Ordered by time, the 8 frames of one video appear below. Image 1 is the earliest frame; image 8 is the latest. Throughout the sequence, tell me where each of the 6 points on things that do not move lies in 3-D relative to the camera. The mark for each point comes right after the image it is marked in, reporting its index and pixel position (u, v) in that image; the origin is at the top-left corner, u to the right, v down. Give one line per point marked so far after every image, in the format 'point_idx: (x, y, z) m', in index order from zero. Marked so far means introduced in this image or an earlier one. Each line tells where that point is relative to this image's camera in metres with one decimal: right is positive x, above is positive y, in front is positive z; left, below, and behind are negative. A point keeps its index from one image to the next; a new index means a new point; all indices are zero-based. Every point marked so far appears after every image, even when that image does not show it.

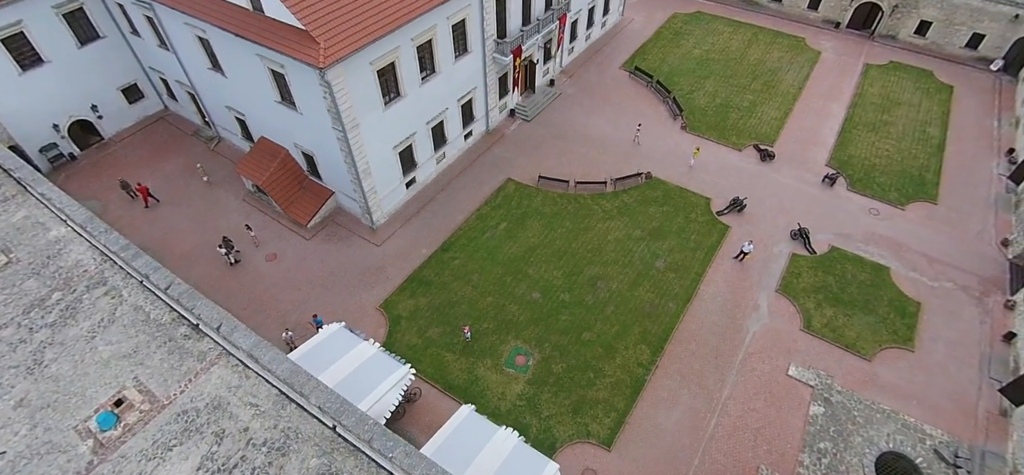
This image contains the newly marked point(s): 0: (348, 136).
0: (-6.6, +4.1, +19.9) m
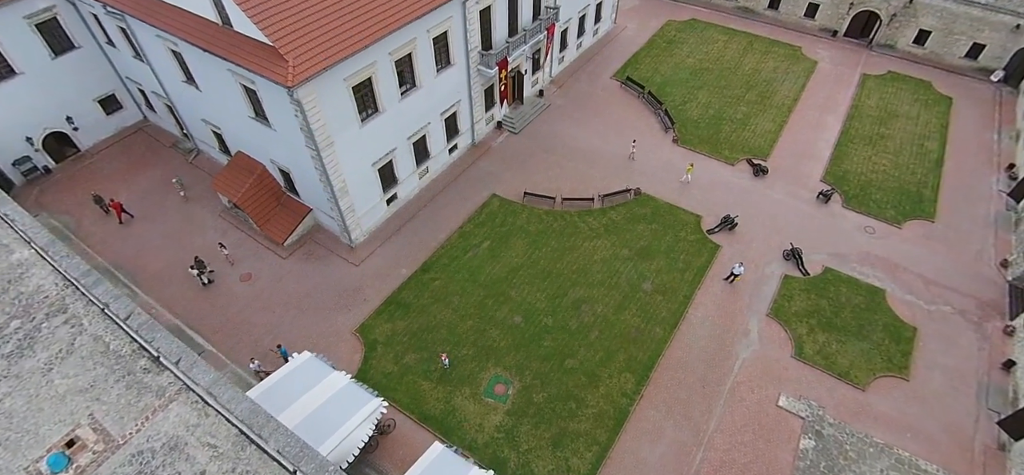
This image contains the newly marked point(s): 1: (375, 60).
0: (-7.4, +3.2, +19.2) m
1: (-5.4, +7.0, +19.4) m
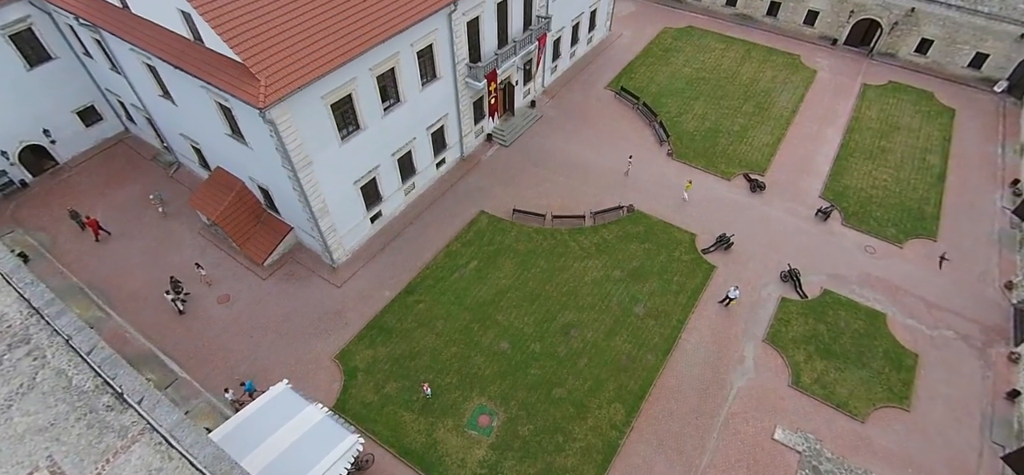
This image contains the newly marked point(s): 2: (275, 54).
0: (-7.9, +2.3, +18.4) m
1: (-6.0, +6.1, +18.6) m
2: (-7.8, +6.1, +16.2) m
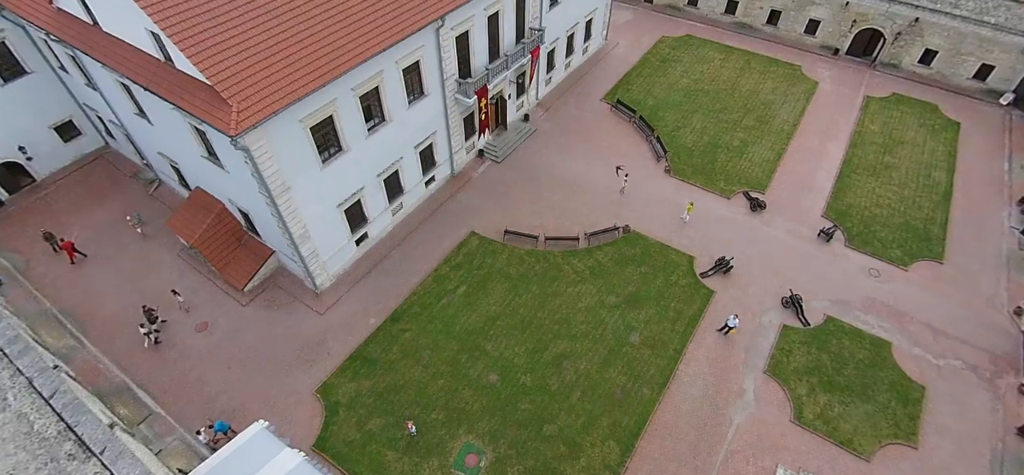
0: (-8.3, +1.3, +17.5) m
1: (-6.4, +5.0, +17.8) m
2: (-8.2, +5.0, +15.3) m
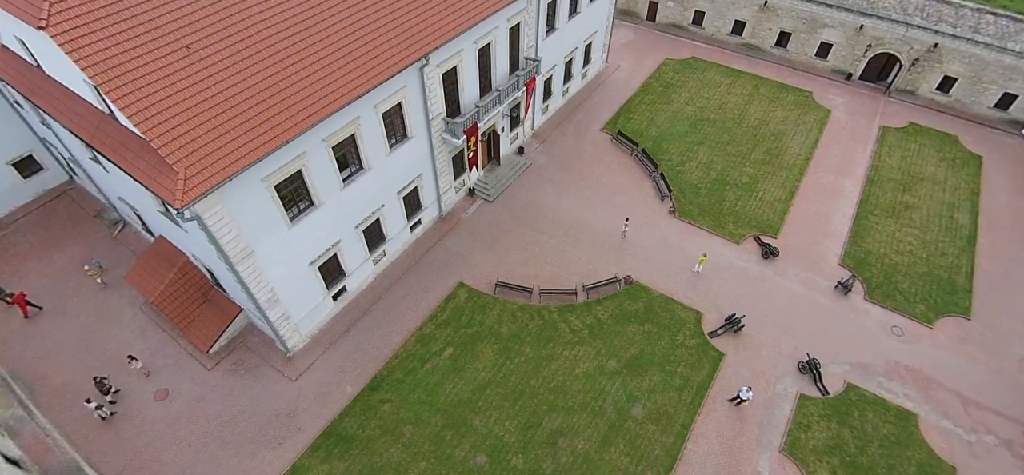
0: (-8.6, -1.0, +15.6) m
1: (-6.7, +2.8, +15.9) m
2: (-8.5, +2.8, +13.4) m
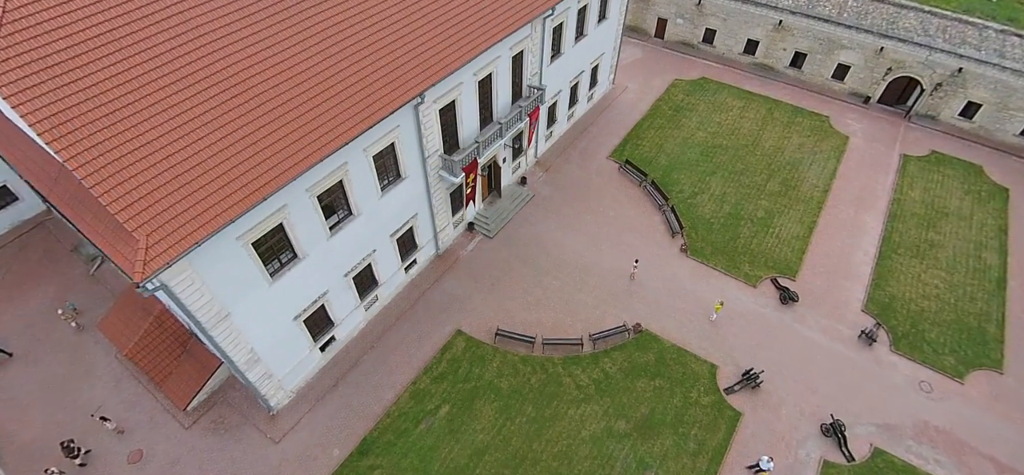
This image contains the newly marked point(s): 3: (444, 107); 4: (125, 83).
0: (-8.6, -2.8, +14.2) m
1: (-6.6, +1.0, +14.4) m
2: (-8.4, +1.0, +12.0) m
3: (-2.5, +4.9, +18.6) m
4: (-9.6, +3.9, +12.2) m
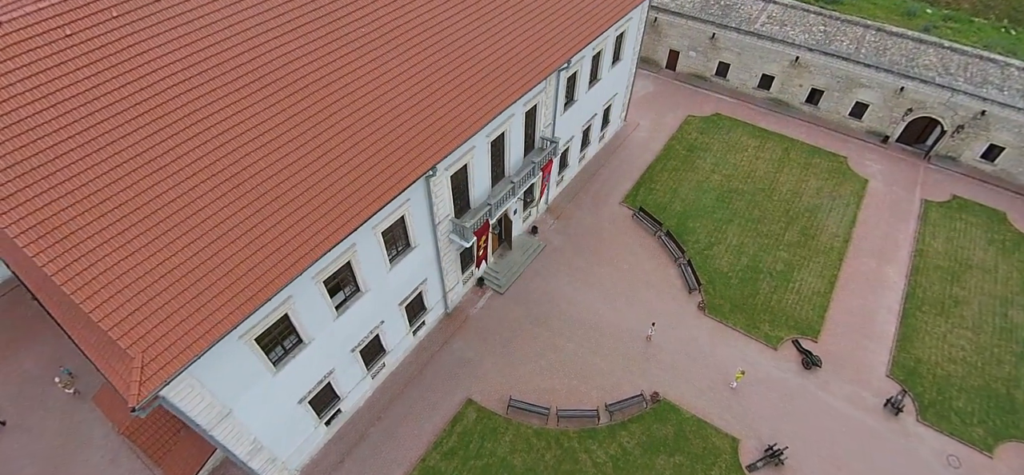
0: (-8.0, -5.3, +13.4) m
1: (-6.1, -1.6, +13.6) m
2: (-7.9, -1.6, +11.1) m
3: (-2.0, +2.3, +17.7) m
4: (-9.1, +1.3, +11.3) m
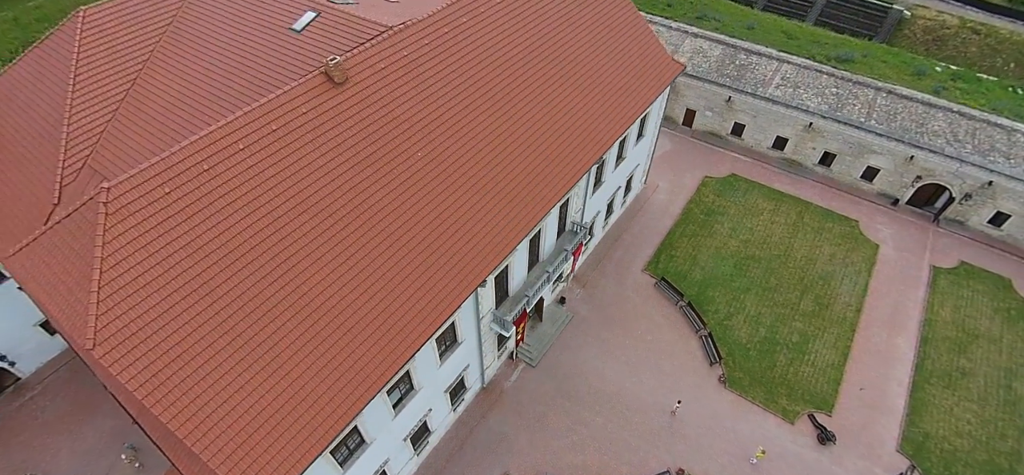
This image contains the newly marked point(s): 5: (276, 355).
0: (-6.6, -9.0, +14.8) m
1: (-4.6, -5.3, +15.0) m
2: (-6.4, -5.3, +12.5) m
3: (-0.5, -1.4, +19.1) m
4: (-7.6, -2.4, +12.7) m
5: (-6.2, -3.4, +13.3) m
